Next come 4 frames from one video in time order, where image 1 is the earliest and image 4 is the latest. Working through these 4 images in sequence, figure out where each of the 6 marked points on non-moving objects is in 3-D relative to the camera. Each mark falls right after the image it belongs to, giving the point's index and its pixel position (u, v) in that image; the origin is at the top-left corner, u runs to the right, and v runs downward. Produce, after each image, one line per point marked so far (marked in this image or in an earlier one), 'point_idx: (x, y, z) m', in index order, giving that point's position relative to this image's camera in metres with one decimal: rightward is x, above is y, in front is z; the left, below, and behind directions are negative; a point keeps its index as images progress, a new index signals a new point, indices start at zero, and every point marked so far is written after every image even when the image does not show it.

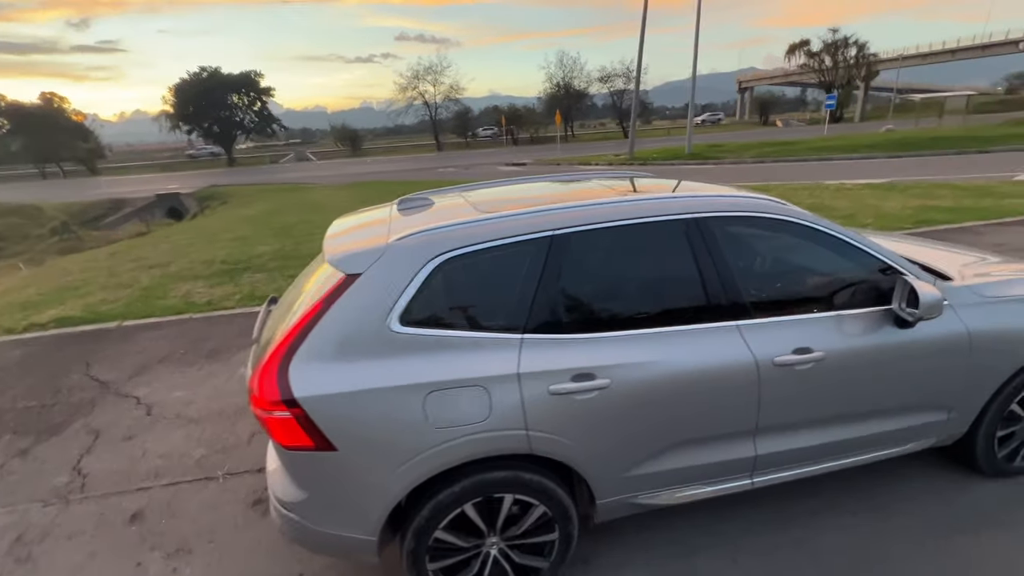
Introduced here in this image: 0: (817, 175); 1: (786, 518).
0: (+10.7, +4.2, +16.8) m
1: (+1.6, -1.3, +2.7) m
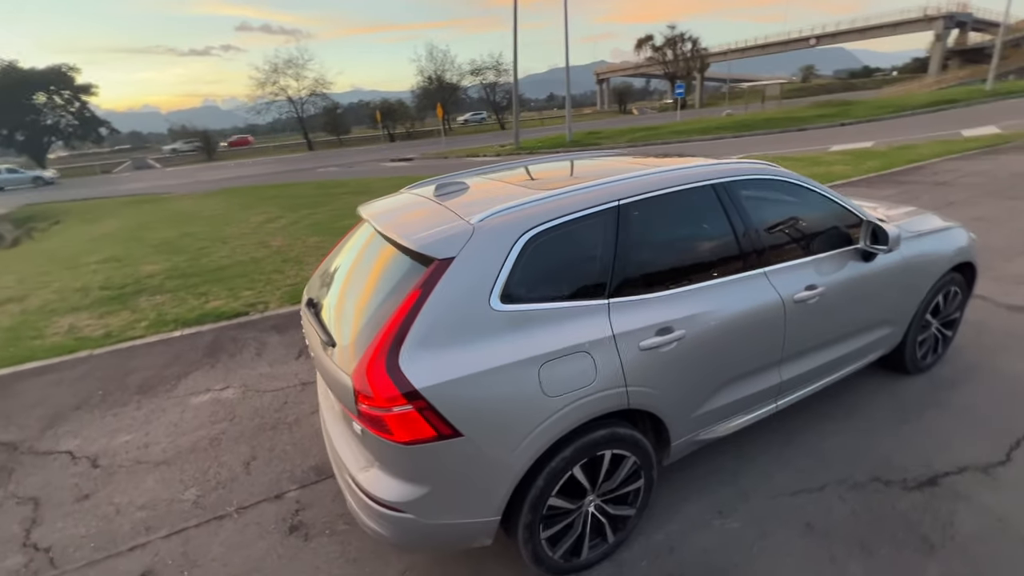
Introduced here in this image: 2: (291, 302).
0: (+6.8, +5.4, +18.9) m
1: (+1.9, -1.0, +3.2) m
2: (-3.1, -0.2, +6.5) m
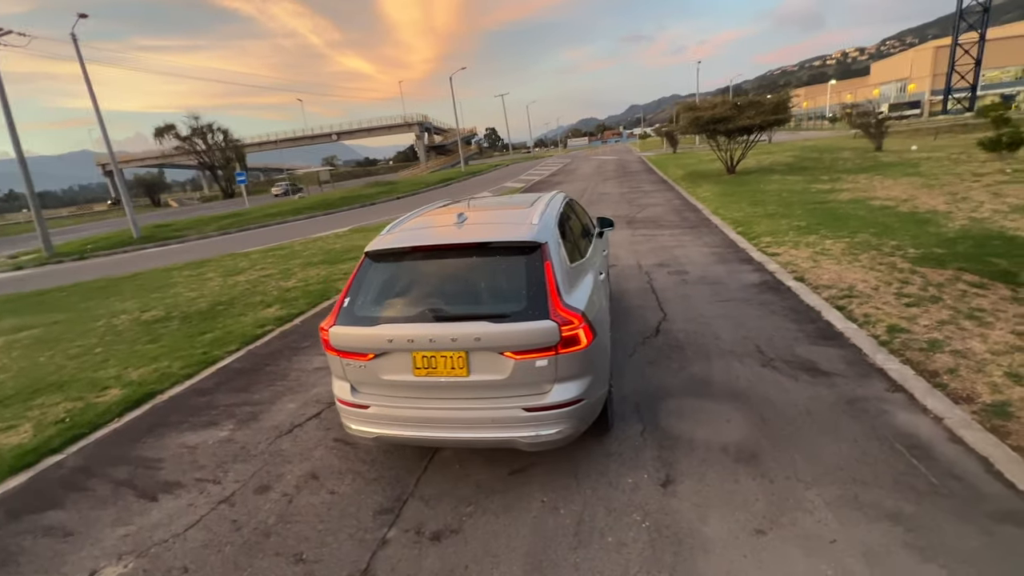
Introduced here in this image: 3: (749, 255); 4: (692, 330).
0: (-9.1, +2.4, +19.8) m
1: (+1.1, -0.6, +5.6) m
2: (-4.6, -1.7, +4.1) m
3: (+4.5, +0.6, +8.9) m
4: (+2.2, -0.5, +5.7) m
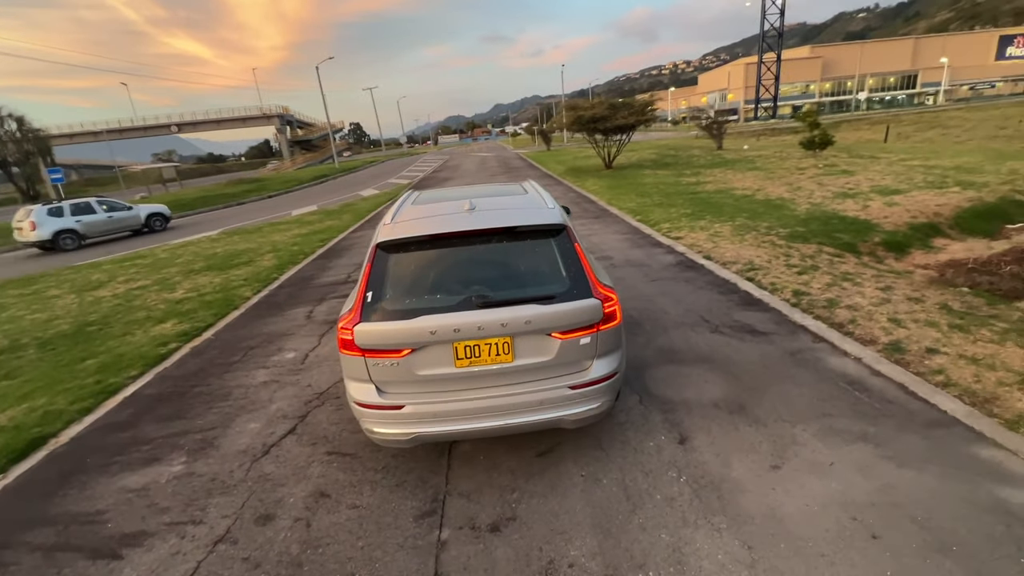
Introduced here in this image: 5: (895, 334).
0: (-12.9, +1.9, +16.9) m
1: (+0.6, -0.4, +5.9) m
2: (-4.4, -1.9, +3.0) m
3: (+3.0, +1.0, +9.9) m
4: (+1.7, -0.3, +6.2) m
5: (+4.0, -0.5, +4.9) m
